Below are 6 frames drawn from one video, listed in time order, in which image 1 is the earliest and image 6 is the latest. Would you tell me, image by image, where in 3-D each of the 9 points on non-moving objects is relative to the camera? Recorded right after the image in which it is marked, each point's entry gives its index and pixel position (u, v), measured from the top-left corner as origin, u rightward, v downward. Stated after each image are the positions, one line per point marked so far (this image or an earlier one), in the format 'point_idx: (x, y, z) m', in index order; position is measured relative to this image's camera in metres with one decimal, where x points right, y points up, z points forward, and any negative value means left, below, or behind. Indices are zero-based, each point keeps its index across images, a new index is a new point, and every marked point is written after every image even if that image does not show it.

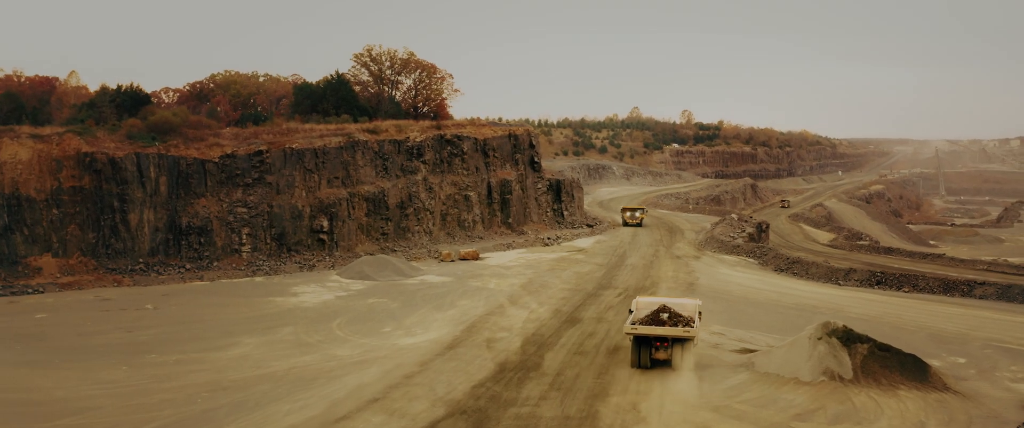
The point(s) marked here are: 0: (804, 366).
0: (+7.6, -3.9, +16.1) m
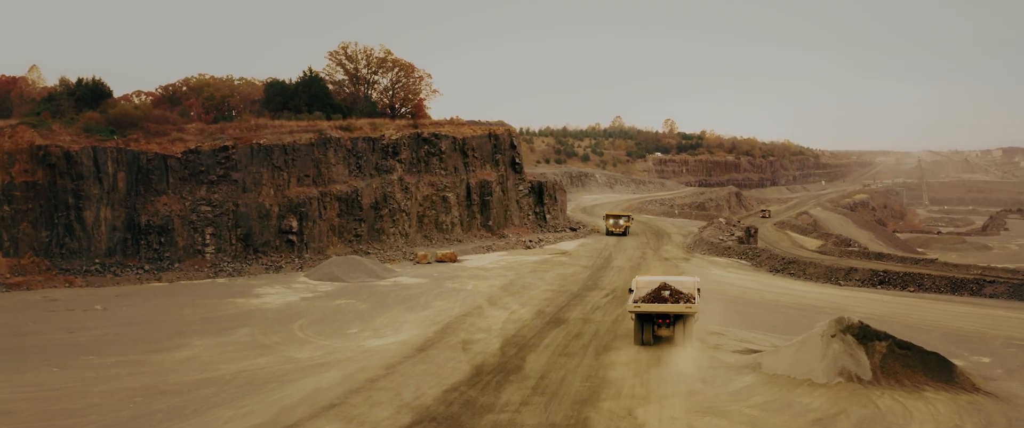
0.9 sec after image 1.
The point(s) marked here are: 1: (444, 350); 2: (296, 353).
0: (+7.1, -3.5, +14.4) m
1: (-2.0, -4.0, +18.1) m
2: (-6.7, -4.3, +19.2) m
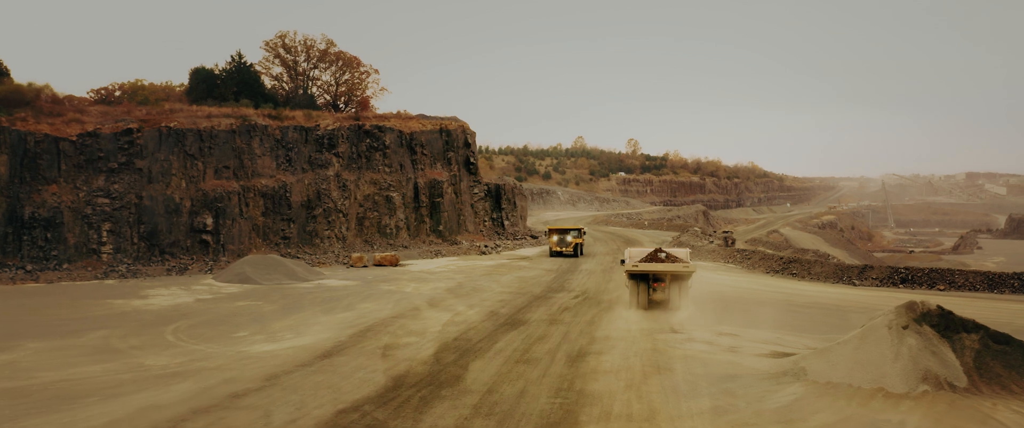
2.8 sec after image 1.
0: (+6.0, -2.5, +9.9) m
1: (-3.2, -3.0, +13.0) m
2: (-8.0, -3.3, +13.8) m
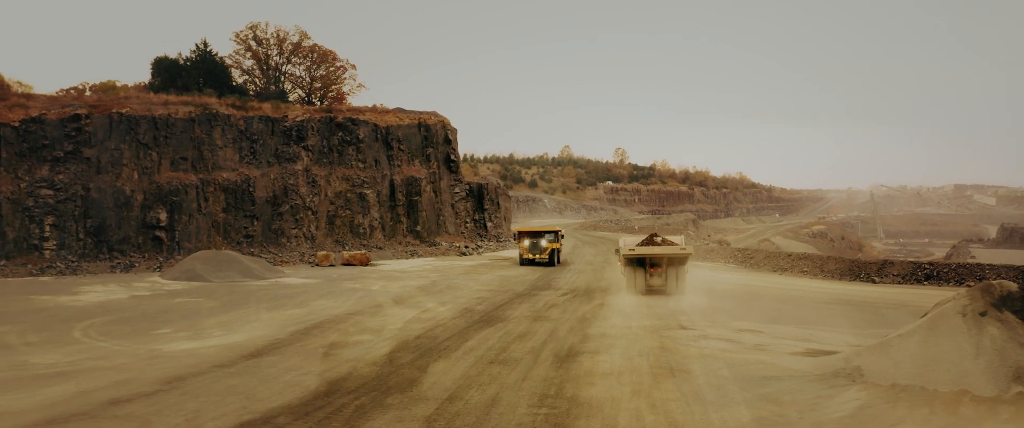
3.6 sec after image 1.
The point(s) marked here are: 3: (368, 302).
0: (+5.7, -1.9, +7.6) m
1: (-3.7, -2.4, +10.5) m
2: (-8.5, -2.7, +11.1) m
3: (-3.9, -2.4, +16.7) m
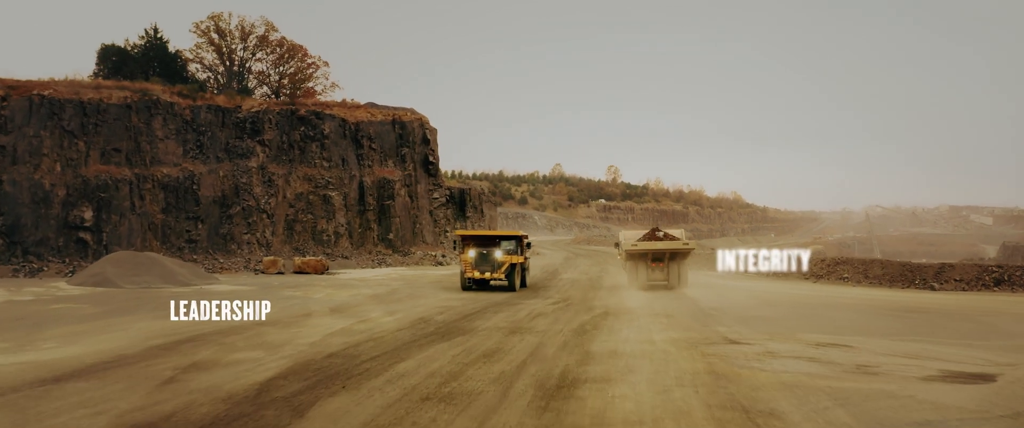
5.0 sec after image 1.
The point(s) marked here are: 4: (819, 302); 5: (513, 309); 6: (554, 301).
0: (+5.3, -1.2, +3.7) m
1: (-4.1, -1.8, +6.5) m
2: (-8.9, -2.0, +7.0) m
3: (-4.5, -2.0, +12.7) m
4: (+6.8, -1.9, +13.9) m
5: (0.0, -1.9, +12.6) m
6: (+0.9, -2.0, +14.0) m
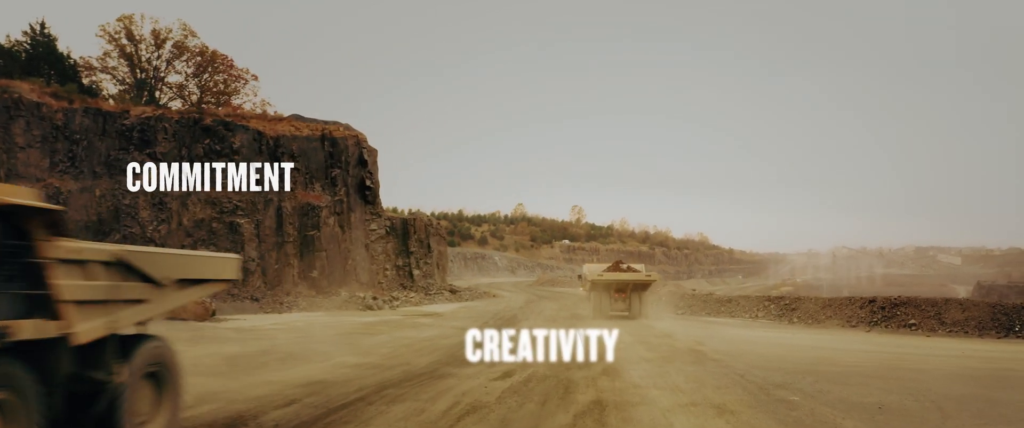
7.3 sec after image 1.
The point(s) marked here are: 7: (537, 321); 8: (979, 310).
0: (+4.8, -0.8, -1.3) m
1: (-4.7, -1.4, +0.8) m
2: (-9.5, -1.7, +1.1) m
3: (-5.4, -2.0, +7.0) m
4: (+5.8, -2.1, +8.8) m
5: (-1.0, -2.0, +7.1) m
6: (-0.1, -2.2, +8.6) m
7: (+0.8, -3.0, +17.4) m
8: (+9.3, -2.1, +12.3) m
